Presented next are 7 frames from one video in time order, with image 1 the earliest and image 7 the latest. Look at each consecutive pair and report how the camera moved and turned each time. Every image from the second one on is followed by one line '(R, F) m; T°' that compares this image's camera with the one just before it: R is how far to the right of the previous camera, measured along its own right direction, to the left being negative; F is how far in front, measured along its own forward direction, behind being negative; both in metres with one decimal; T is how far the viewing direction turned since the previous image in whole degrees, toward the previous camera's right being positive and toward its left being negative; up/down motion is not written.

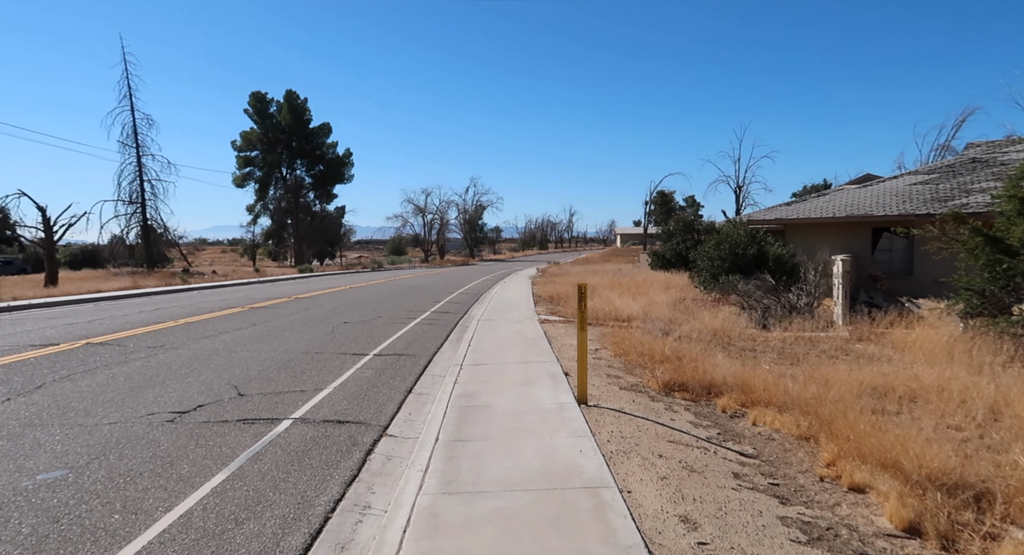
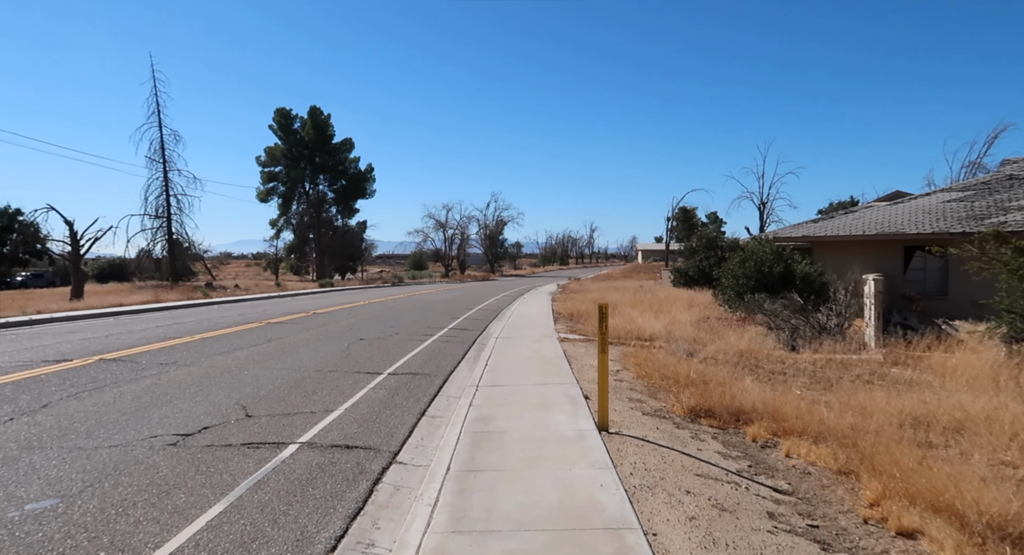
(0.0, +0.3) m; -2°
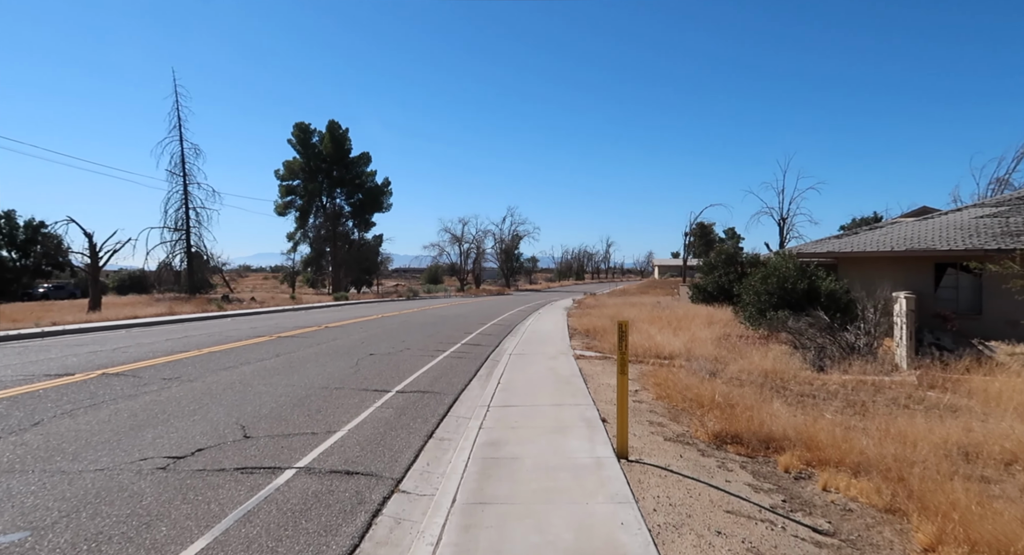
(0.0, +0.4) m; -1°
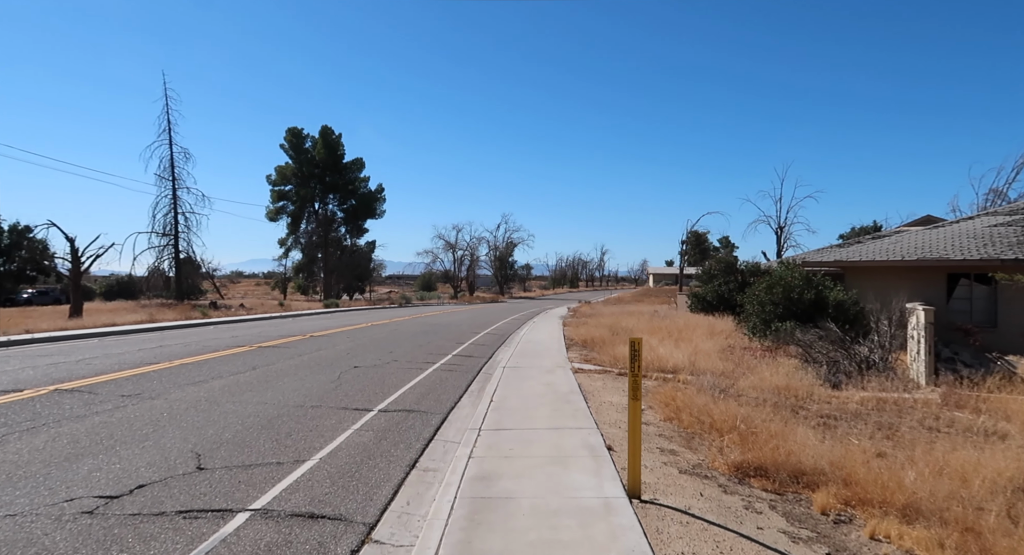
(0.0, +0.8) m; +1°
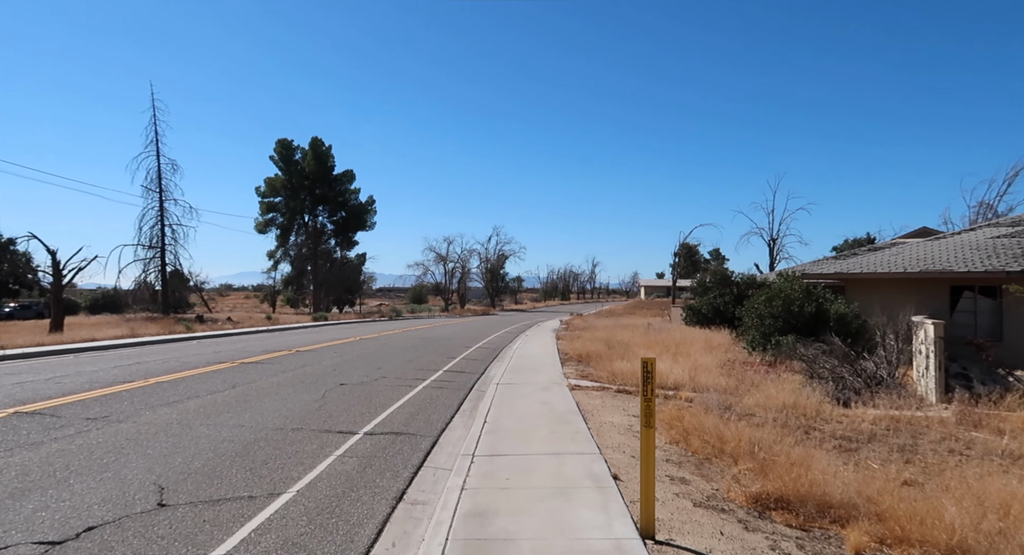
(-0.1, +0.5) m; +1°
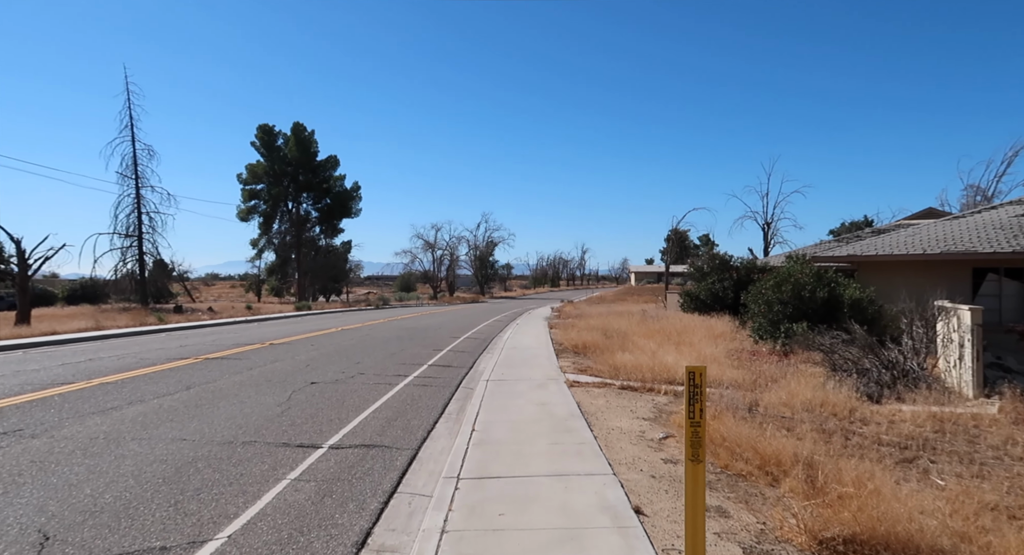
(0.0, +1.3) m; +1°
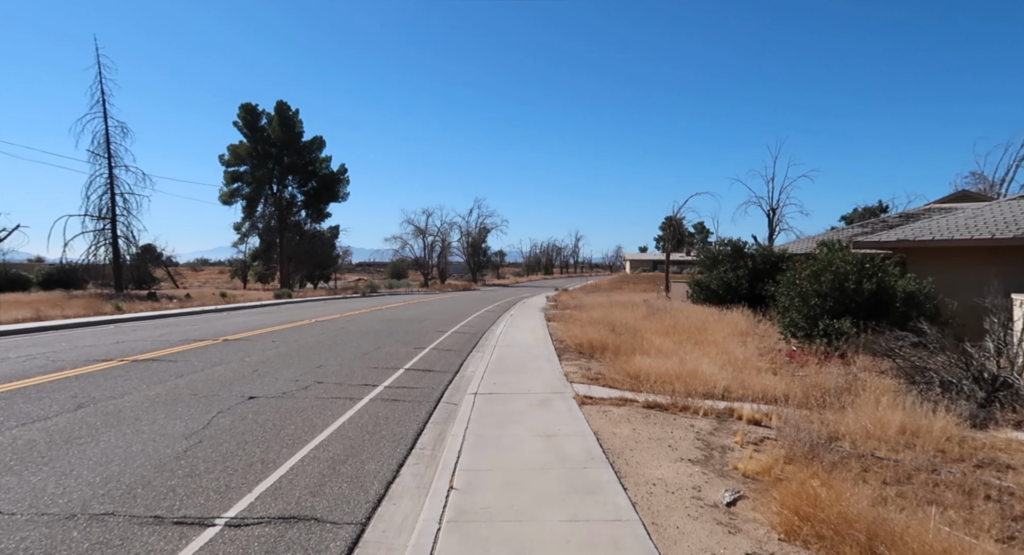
(0.0, +2.5) m; +1°
